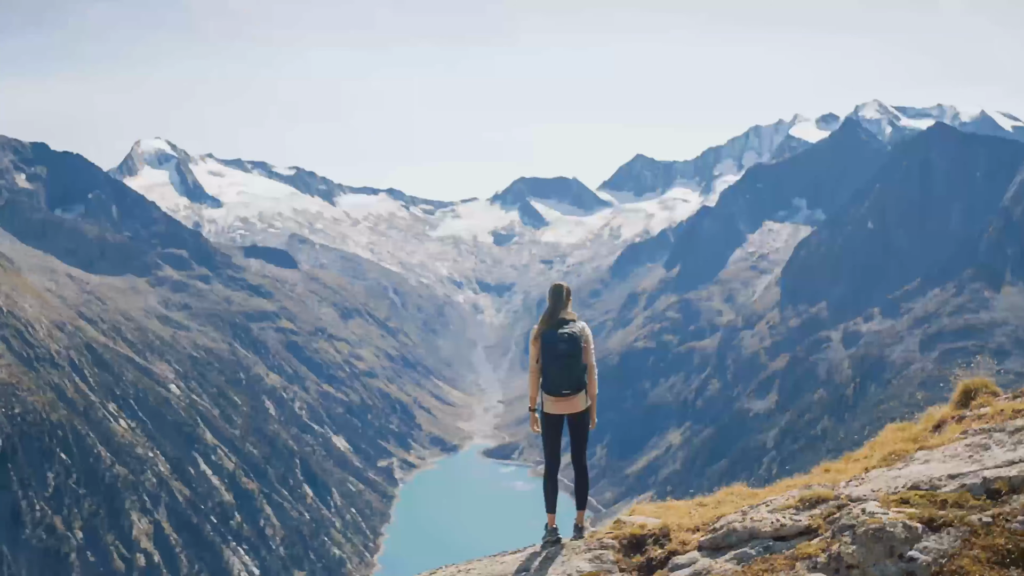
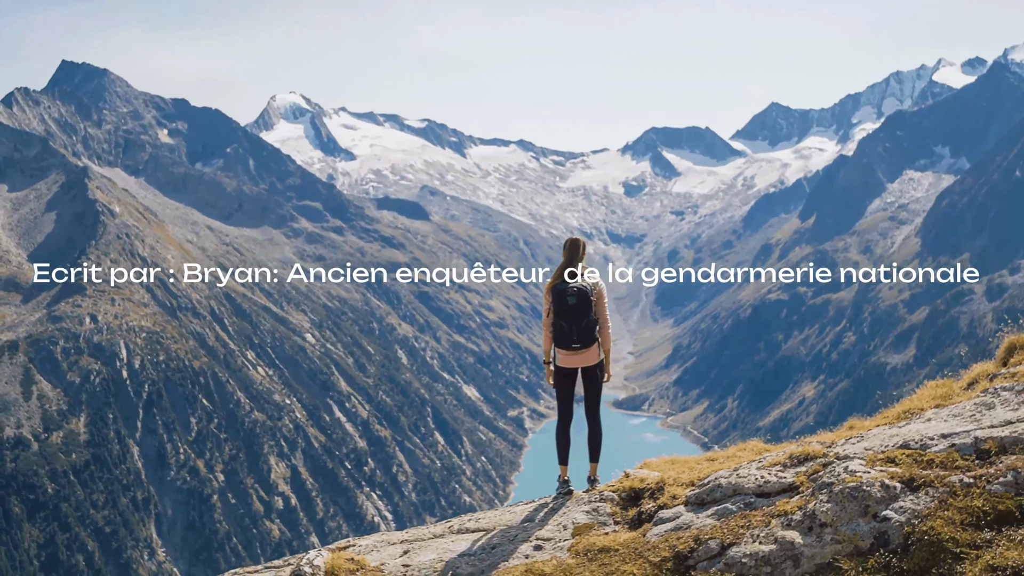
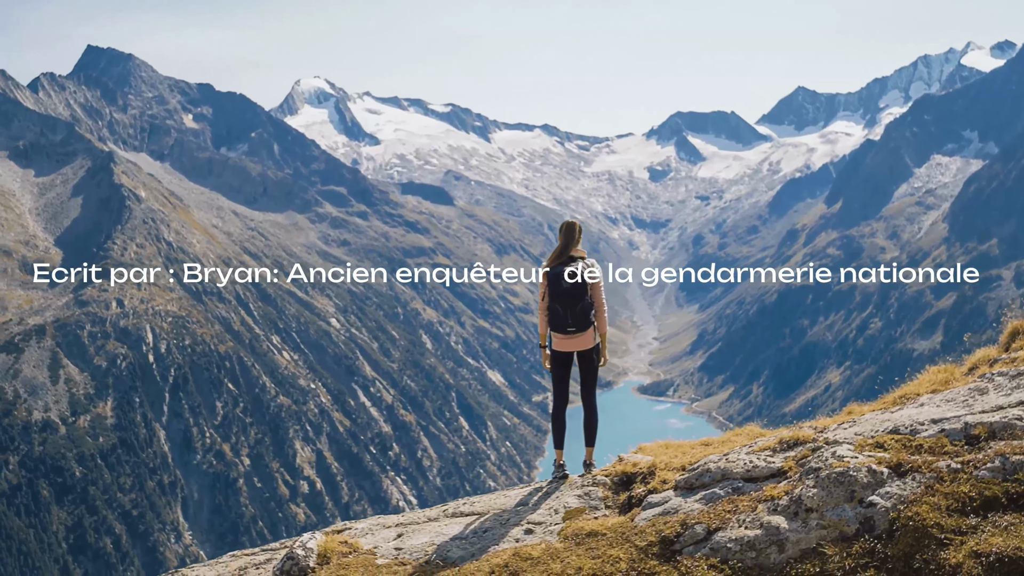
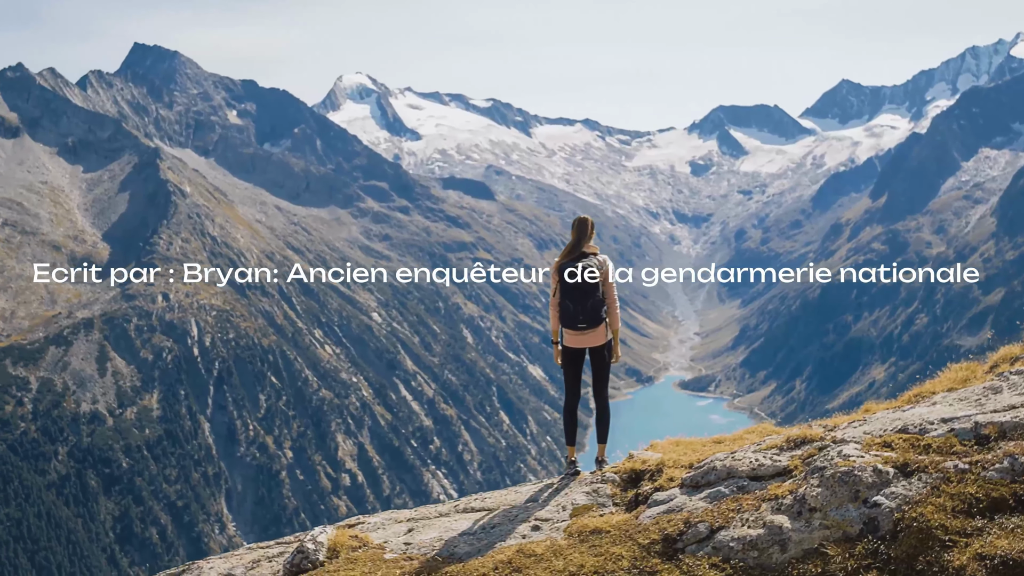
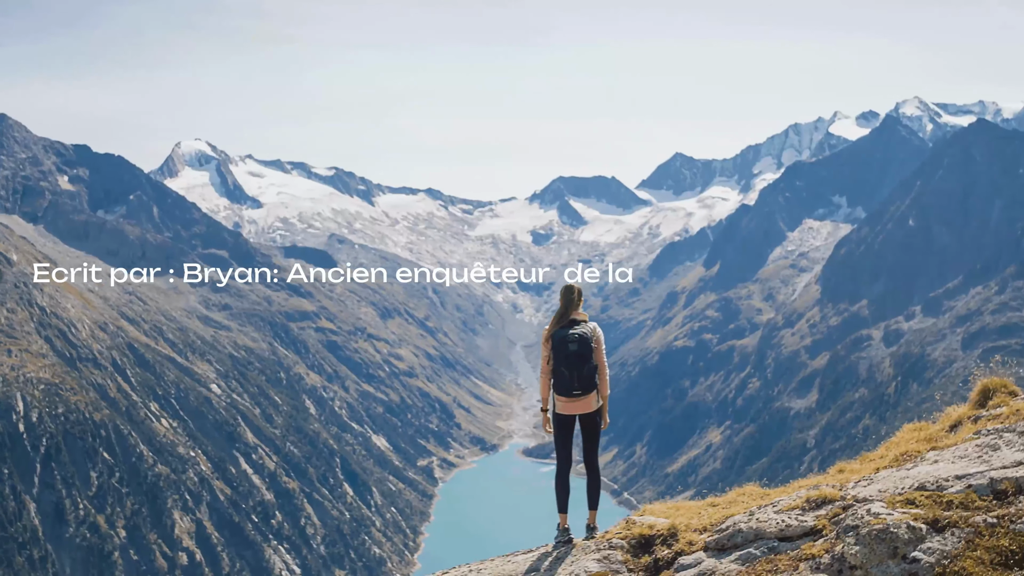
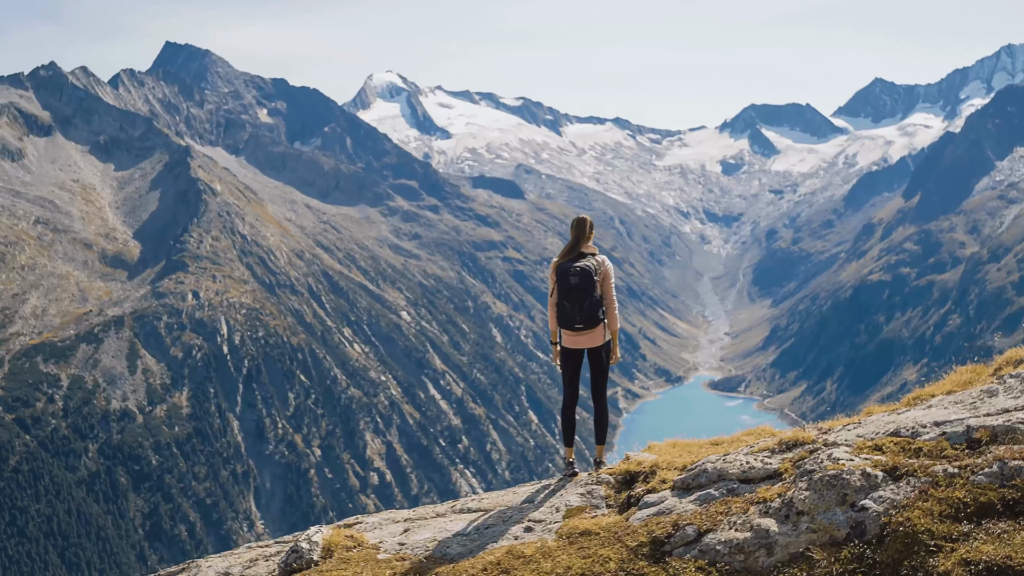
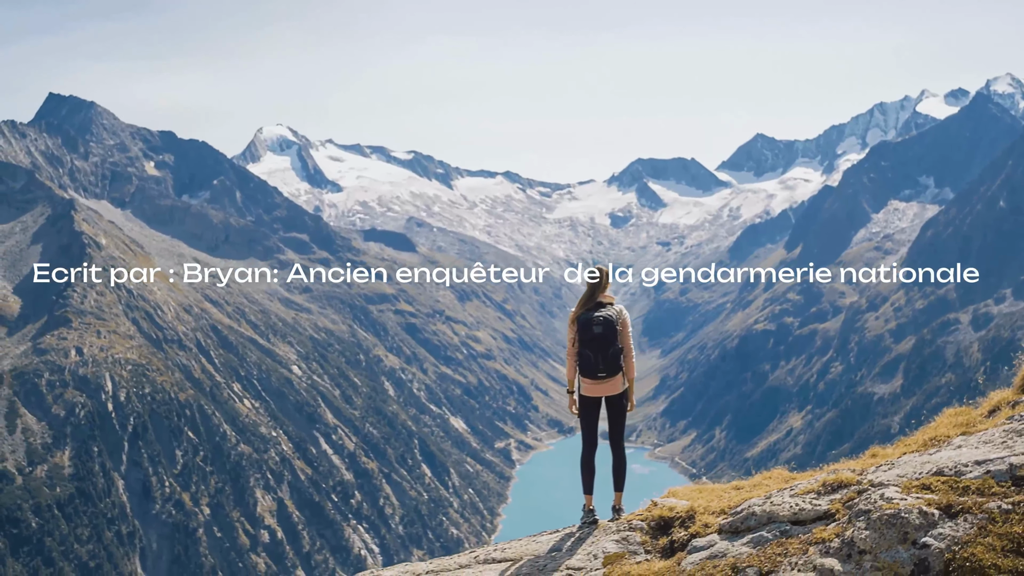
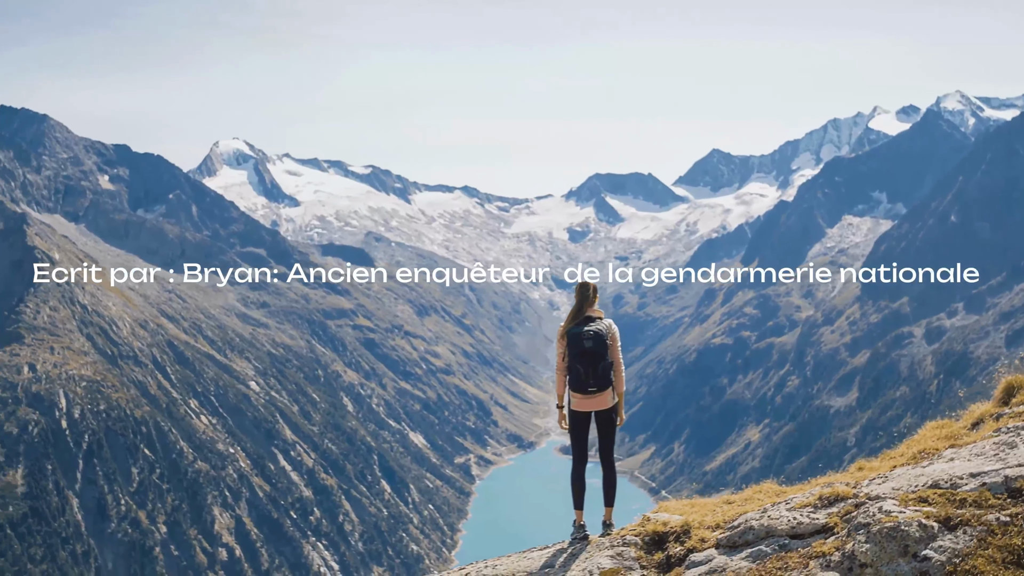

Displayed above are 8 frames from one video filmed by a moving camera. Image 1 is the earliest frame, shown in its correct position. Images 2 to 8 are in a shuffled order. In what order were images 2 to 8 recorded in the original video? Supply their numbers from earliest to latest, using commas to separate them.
5, 8, 7, 2, 3, 4, 6
